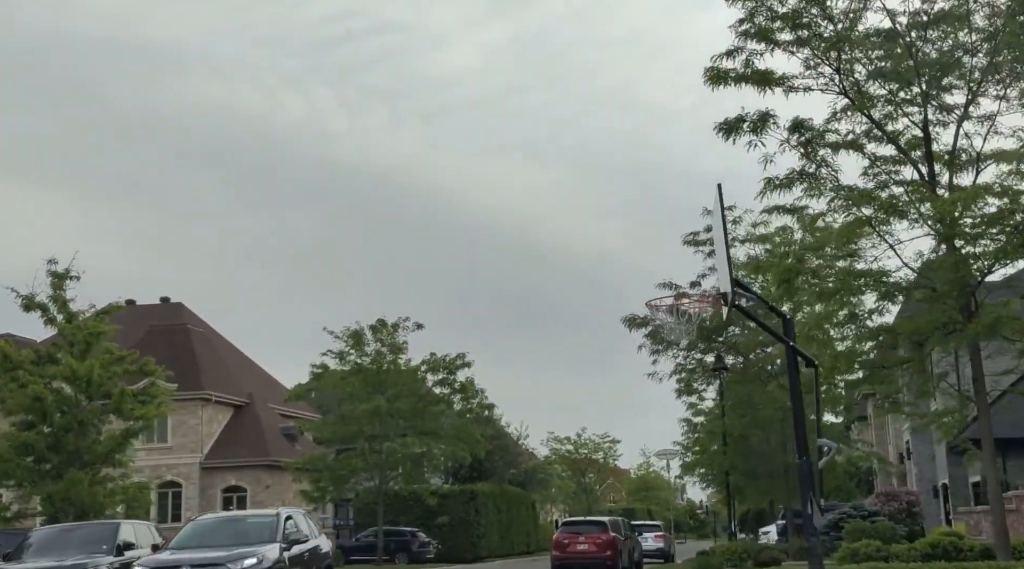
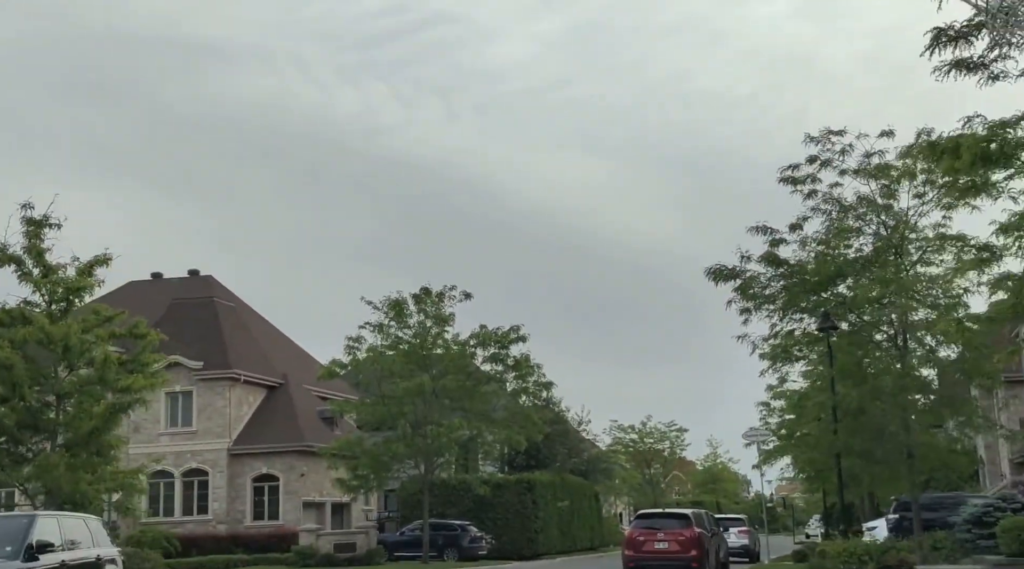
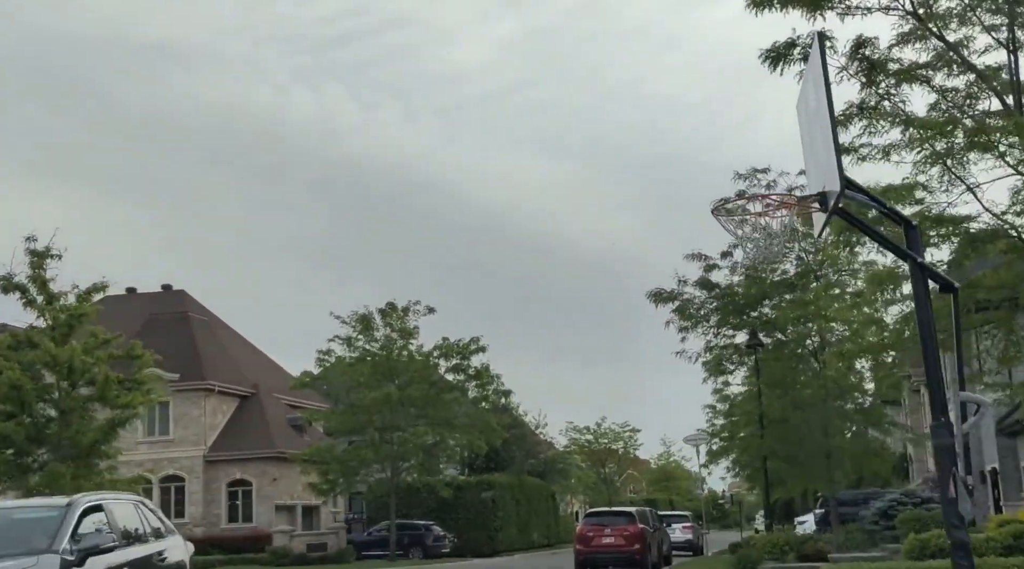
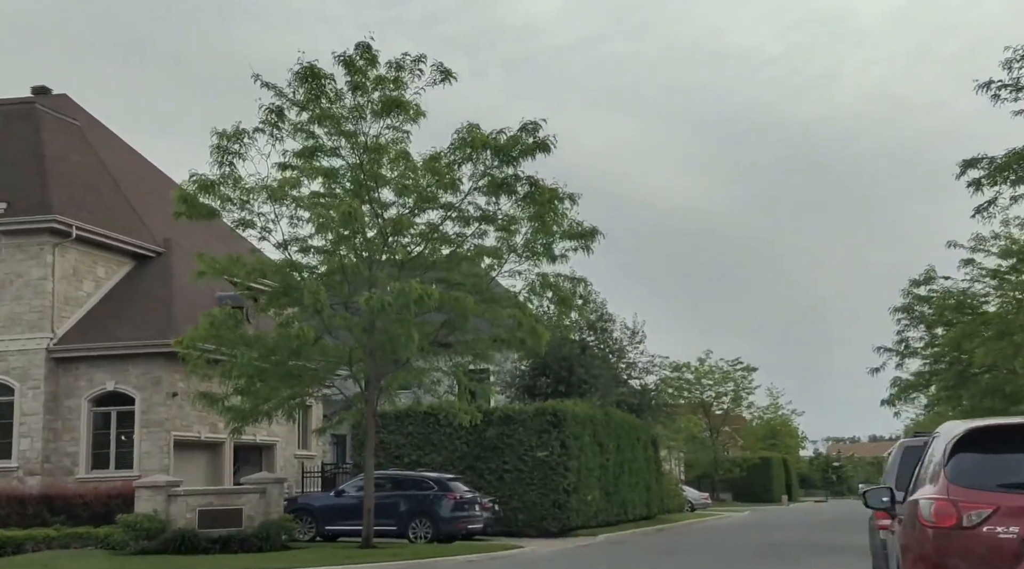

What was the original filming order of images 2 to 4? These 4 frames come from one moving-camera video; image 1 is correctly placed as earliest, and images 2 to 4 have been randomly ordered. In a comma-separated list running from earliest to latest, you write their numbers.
3, 2, 4
